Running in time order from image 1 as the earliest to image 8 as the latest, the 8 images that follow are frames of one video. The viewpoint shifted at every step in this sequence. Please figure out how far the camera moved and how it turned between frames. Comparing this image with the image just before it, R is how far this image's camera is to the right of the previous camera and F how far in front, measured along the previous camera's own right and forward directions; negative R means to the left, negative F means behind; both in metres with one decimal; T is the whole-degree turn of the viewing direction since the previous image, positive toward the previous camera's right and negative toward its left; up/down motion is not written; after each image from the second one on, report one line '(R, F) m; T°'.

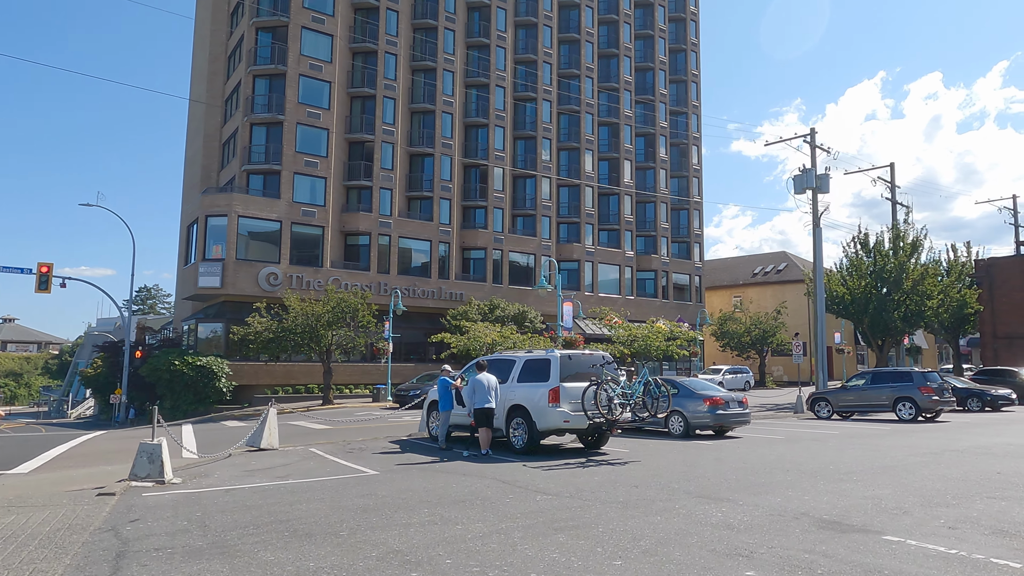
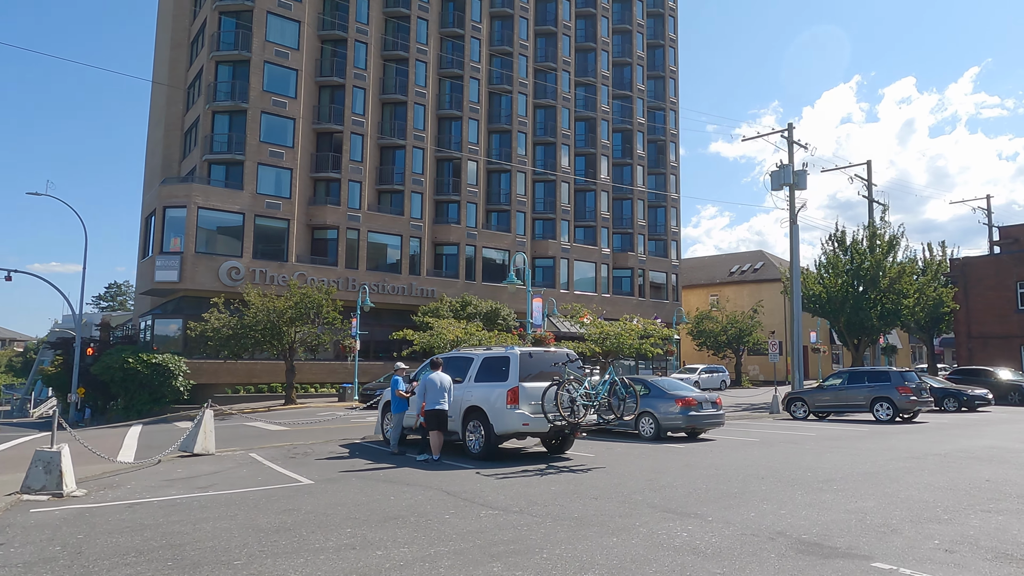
(+0.4, +1.0) m; +2°
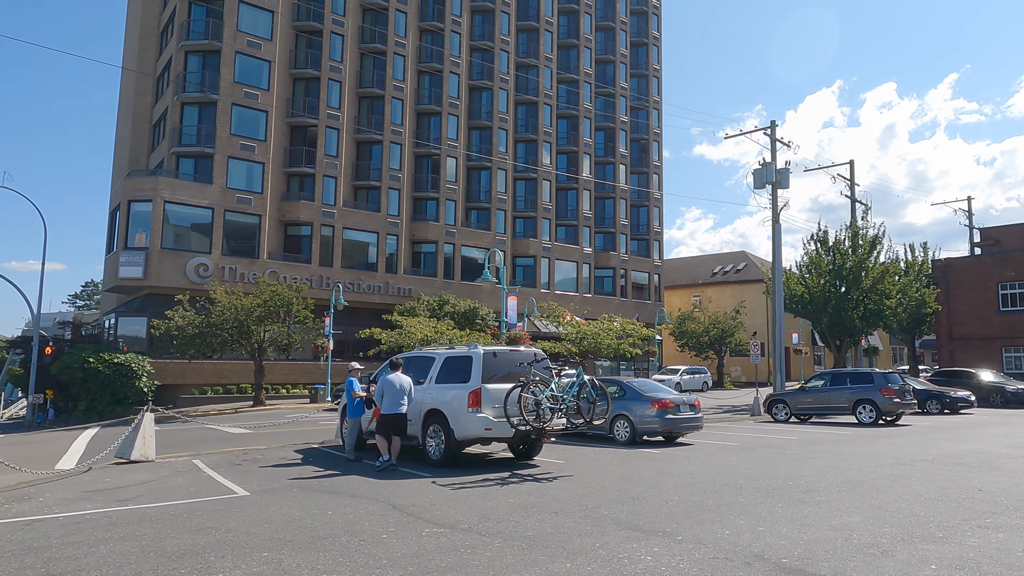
(+0.4, +0.8) m; +1°
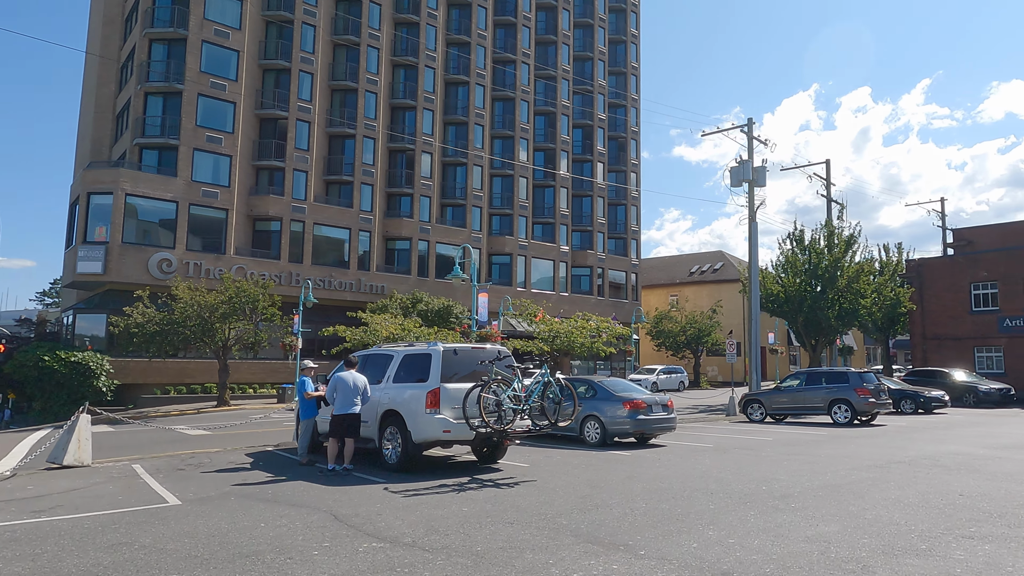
(+0.3, +0.6) m; +2°
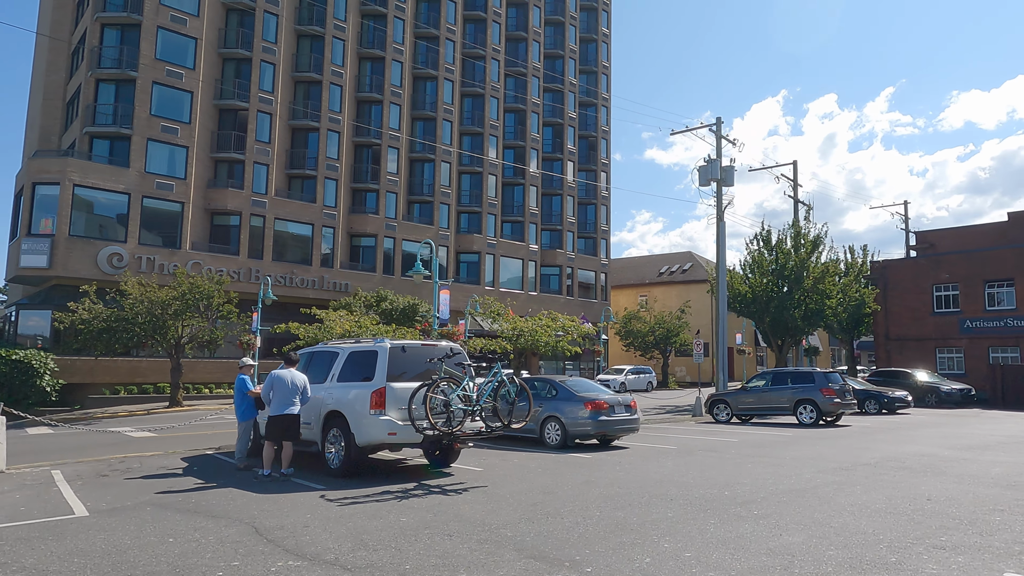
(+0.3, +0.6) m; +2°
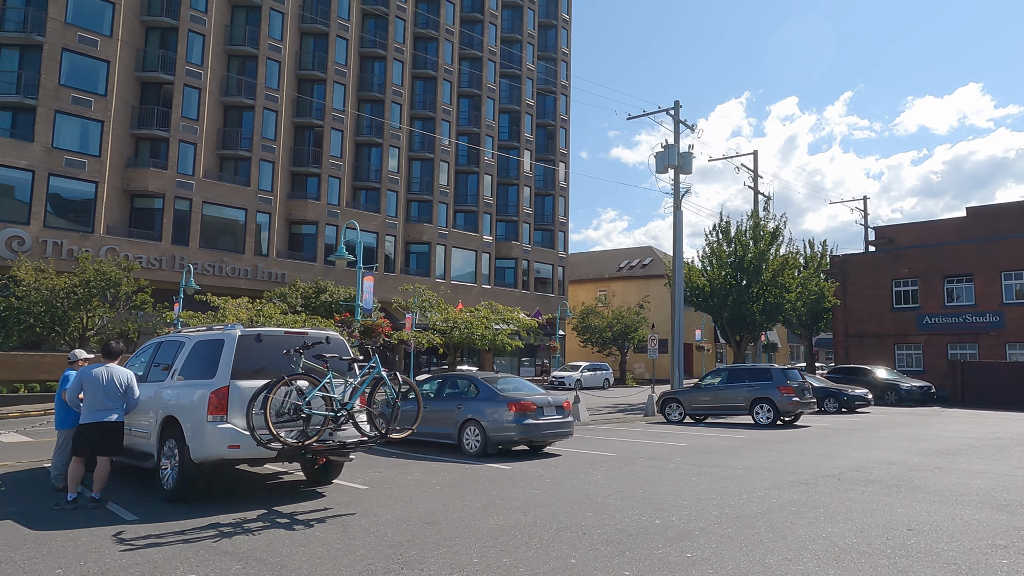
(+0.9, +2.0) m; +3°
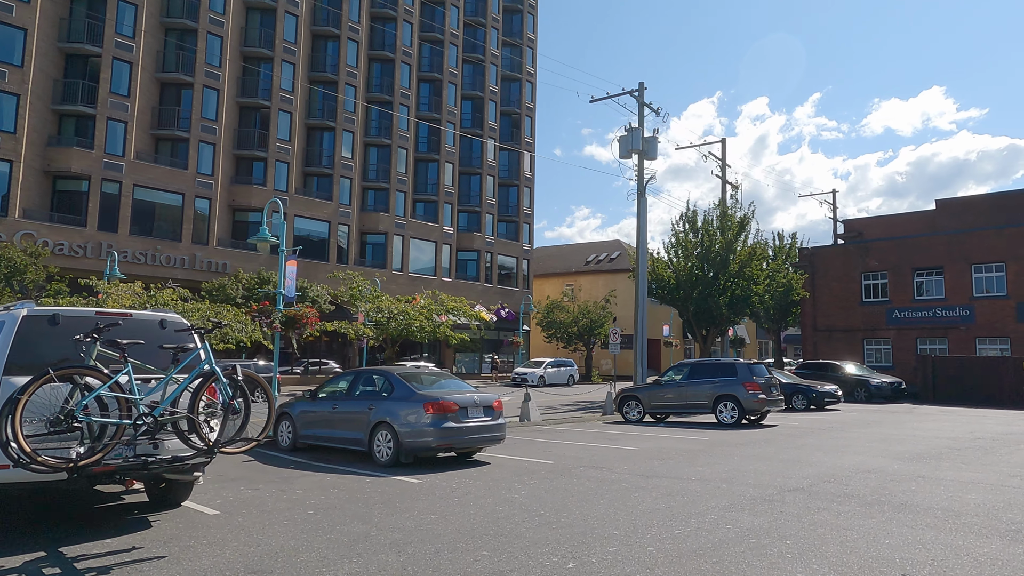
(+0.8, +1.8) m; +2°
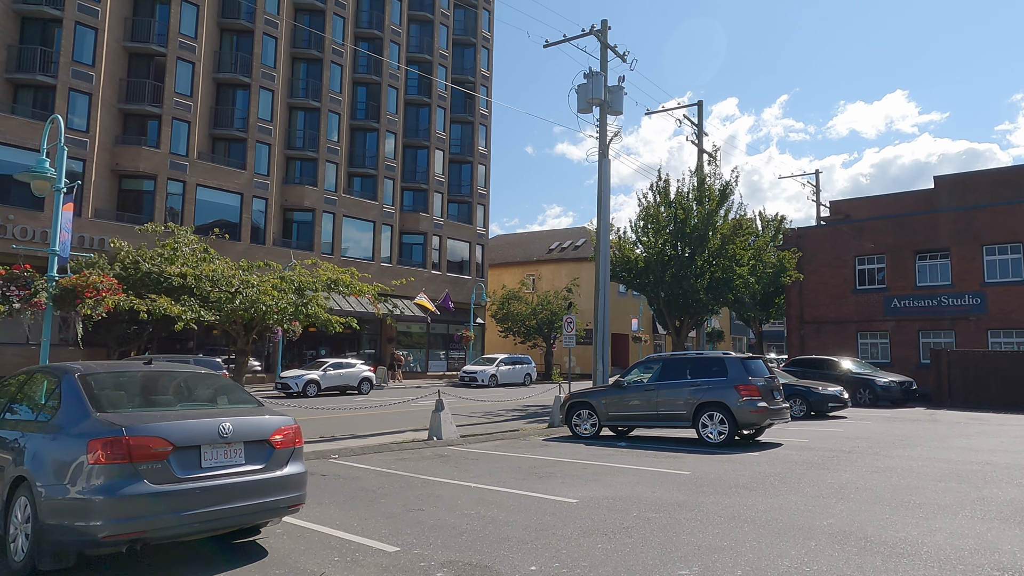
(+1.3, +5.2) m; +2°
